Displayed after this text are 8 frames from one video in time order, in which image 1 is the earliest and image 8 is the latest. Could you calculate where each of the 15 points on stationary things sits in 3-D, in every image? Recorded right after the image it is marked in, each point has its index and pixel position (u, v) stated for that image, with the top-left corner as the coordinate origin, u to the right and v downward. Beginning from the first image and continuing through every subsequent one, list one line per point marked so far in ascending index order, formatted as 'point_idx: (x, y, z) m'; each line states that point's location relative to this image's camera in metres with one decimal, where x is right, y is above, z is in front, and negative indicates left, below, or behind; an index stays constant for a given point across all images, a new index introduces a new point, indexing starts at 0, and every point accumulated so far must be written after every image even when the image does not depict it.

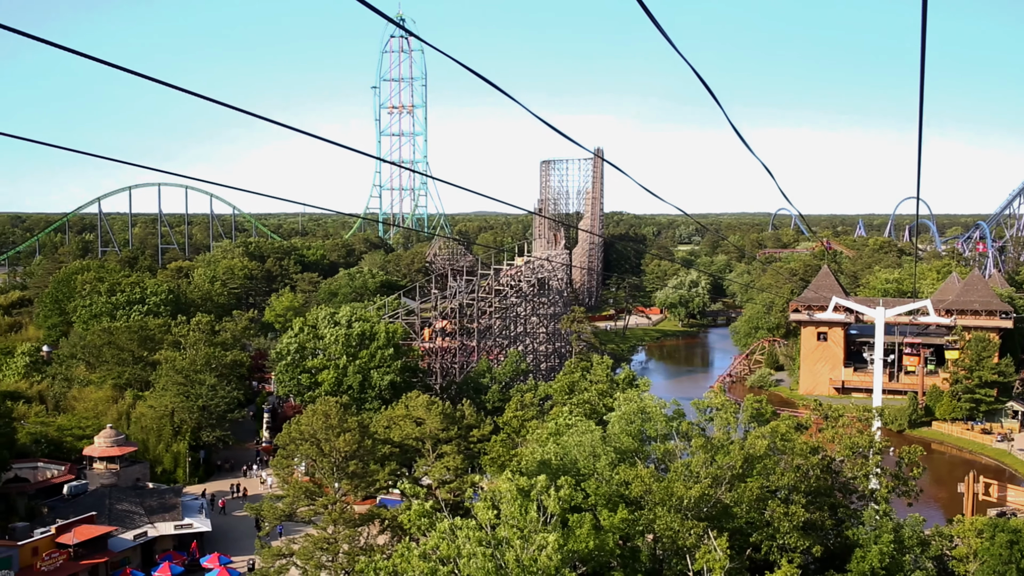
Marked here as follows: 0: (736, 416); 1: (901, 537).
0: (+3.8, -2.1, +14.1) m
1: (+5.9, -3.8, +12.7) m
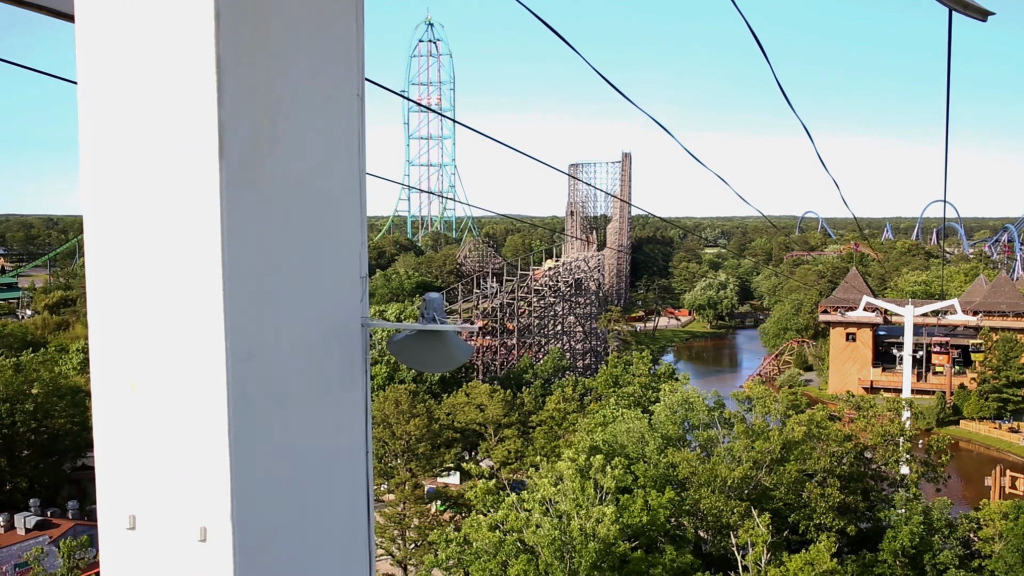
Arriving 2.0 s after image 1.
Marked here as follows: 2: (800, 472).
0: (+4.7, -2.1, +15.0) m
1: (+6.8, -3.8, +13.6) m
2: (+4.6, -3.0, +13.4) m
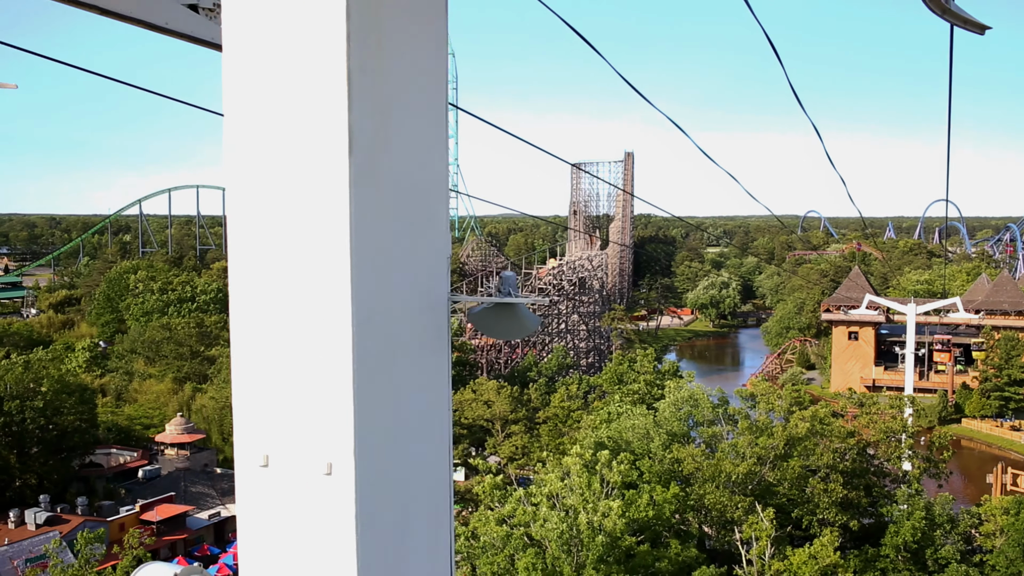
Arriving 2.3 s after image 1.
0: (+4.8, -2.1, +15.2) m
1: (+6.9, -3.7, +13.7) m
2: (+4.7, -2.9, +13.6) m
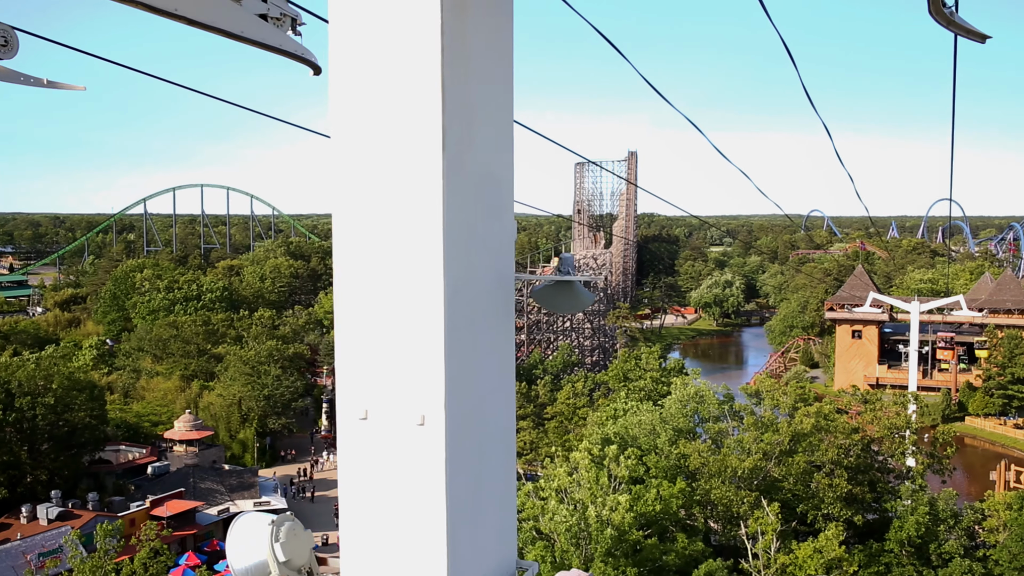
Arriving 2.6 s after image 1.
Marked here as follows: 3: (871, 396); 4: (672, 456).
0: (+5.0, -2.0, +15.3) m
1: (+7.1, -3.7, +13.9) m
2: (+4.9, -2.9, +13.7) m
3: (+7.1, -2.1, +16.4) m
4: (+2.7, -2.8, +13.9) m
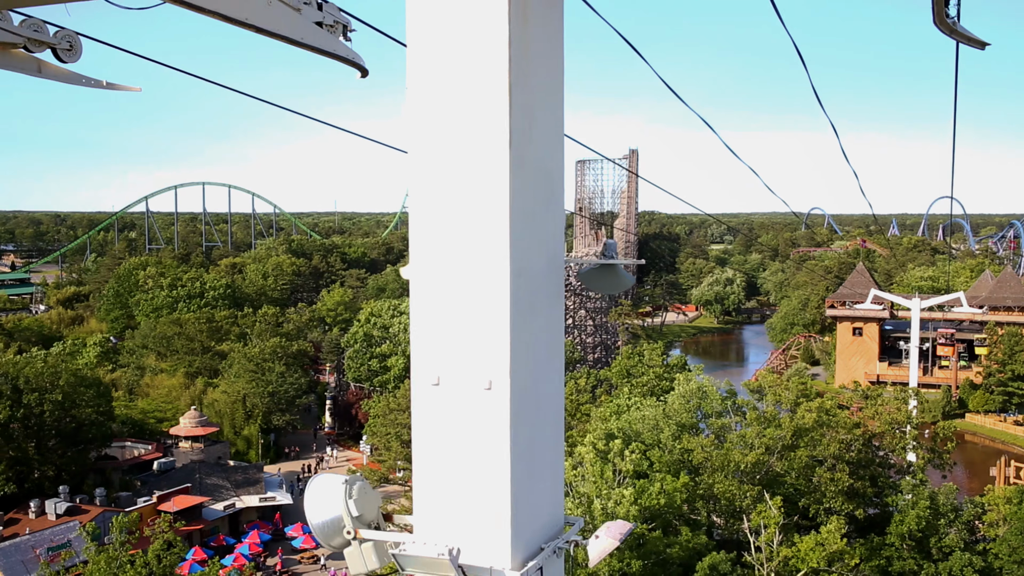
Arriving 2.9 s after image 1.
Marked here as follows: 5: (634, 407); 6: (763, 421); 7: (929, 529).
0: (+5.0, -2.0, +15.4) m
1: (+7.1, -3.6, +14.0) m
2: (+4.9, -2.8, +13.8) m
3: (+7.2, -2.1, +16.6) m
4: (+2.7, -2.7, +14.0) m
5: (+2.3, -2.2, +15.8) m
6: (+4.3, -2.3, +14.4) m
7: (+6.8, -3.9, +13.5) m
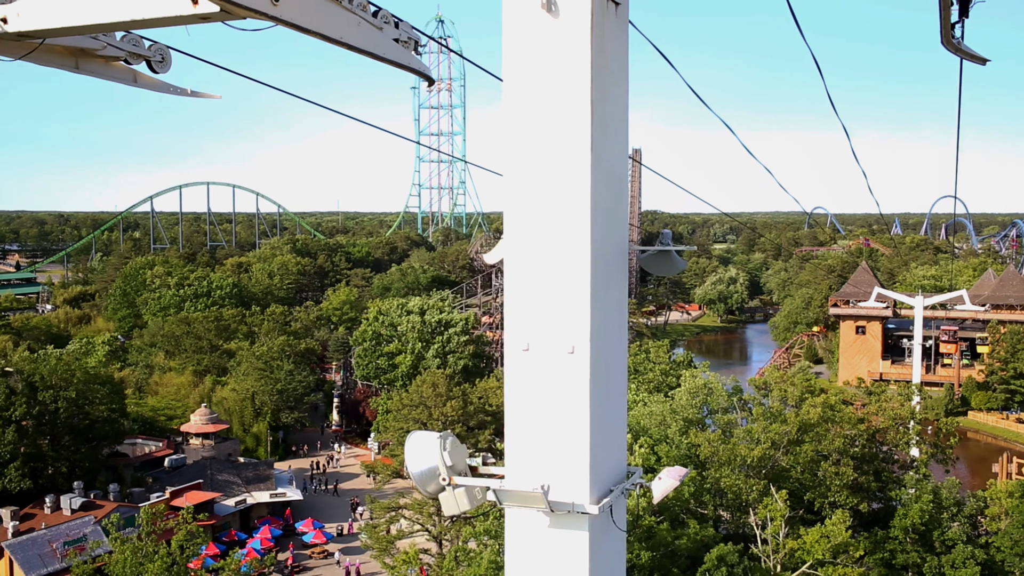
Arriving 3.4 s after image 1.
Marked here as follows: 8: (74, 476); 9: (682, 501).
0: (+5.2, -1.9, +15.7) m
1: (+7.3, -3.6, +14.2) m
2: (+5.1, -2.8, +14.1) m
3: (+7.3, -2.0, +16.8) m
4: (+2.9, -2.7, +14.3) m
5: (+2.5, -2.2, +16.0) m
6: (+4.5, -2.2, +14.6) m
7: (+6.9, -3.9, +13.8) m
8: (-10.5, -4.5, +20.0) m
9: (+2.6, -3.2, +12.7) m
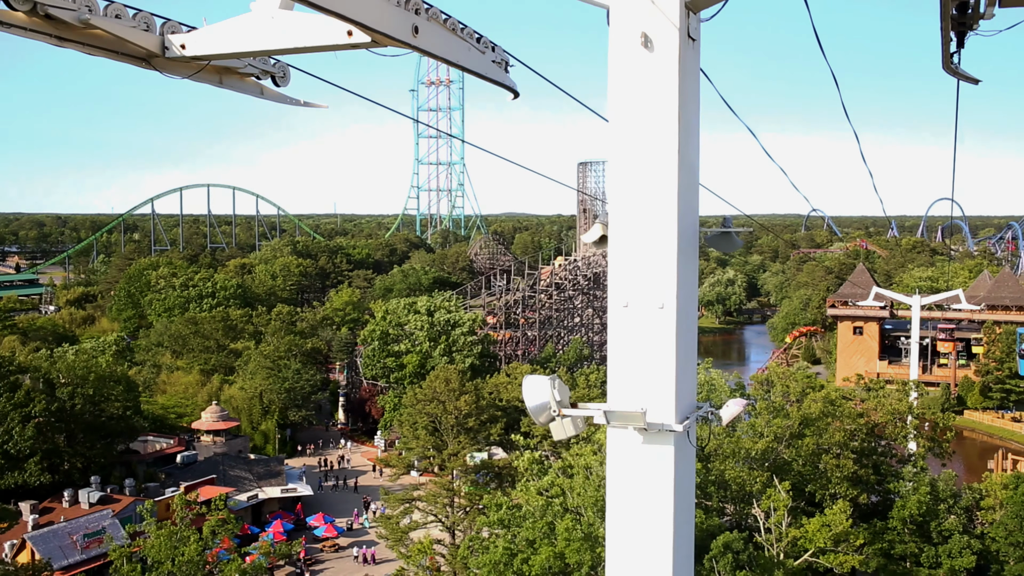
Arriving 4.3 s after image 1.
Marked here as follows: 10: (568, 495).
0: (+5.4, -1.9, +16.2) m
1: (+7.5, -3.6, +14.7) m
2: (+5.3, -2.8, +14.6) m
3: (+7.5, -2.0, +17.3) m
4: (+3.1, -2.7, +14.7) m
5: (+2.7, -2.2, +16.5) m
6: (+4.7, -2.2, +15.1) m
7: (+7.1, -3.8, +14.2) m
8: (-10.3, -4.5, +20.4) m
9: (+2.8, -3.2, +13.1) m
10: (+0.8, -3.1, +12.6) m
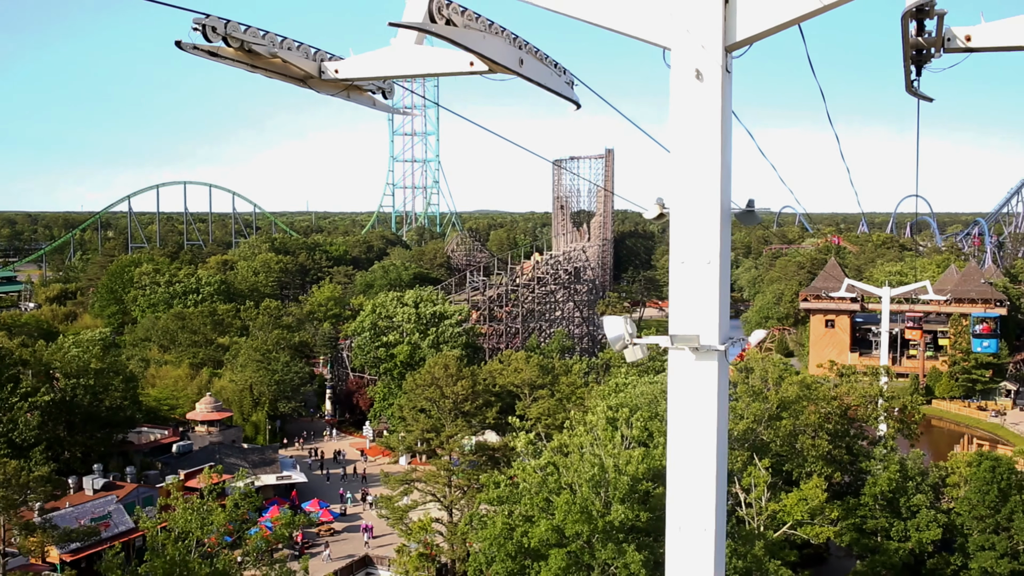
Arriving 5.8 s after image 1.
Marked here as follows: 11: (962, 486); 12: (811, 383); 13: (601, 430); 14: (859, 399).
0: (+5.3, -1.7, +17.1) m
1: (+7.4, -3.4, +15.7) m
2: (+5.2, -2.6, +15.5) m
3: (+7.4, -1.8, +18.3) m
4: (+3.0, -2.5, +15.6) m
5: (+2.5, -2.0, +17.3) m
6: (+4.6, -2.0, +16.0) m
7: (+7.1, -3.7, +15.2) m
8: (-10.6, -4.3, +20.8) m
9: (+2.7, -3.0, +14.0) m
10: (+0.8, -3.0, +13.4) m
11: (+8.5, -3.8, +15.8) m
12: (+6.0, -1.9, +16.7) m
13: (+1.5, -2.3, +14.2) m
14: (+7.0, -2.2, +16.8) m
